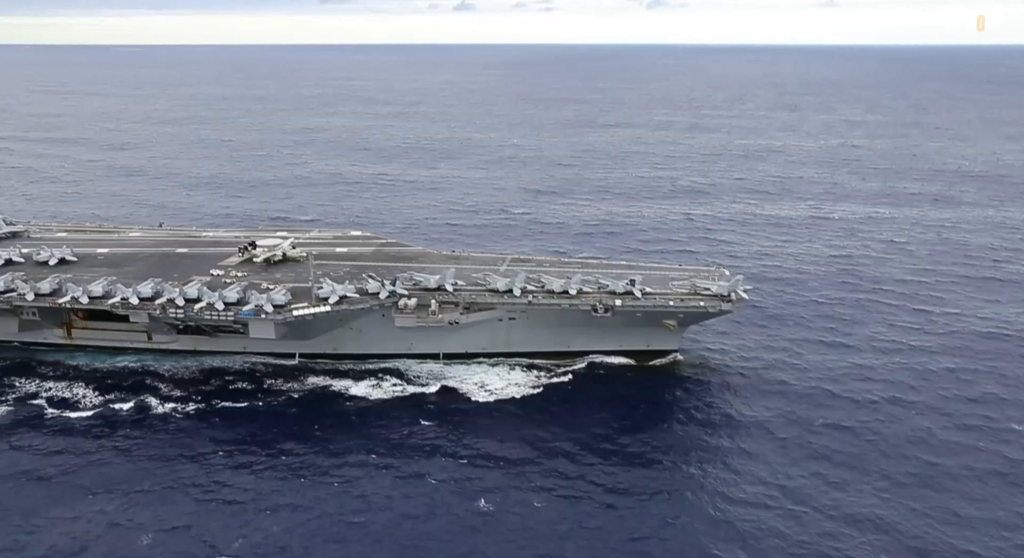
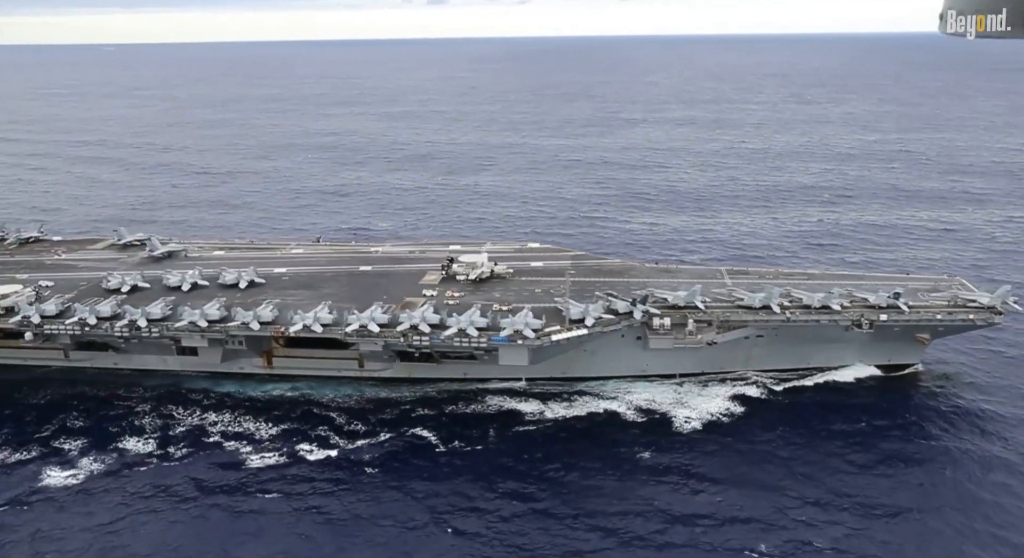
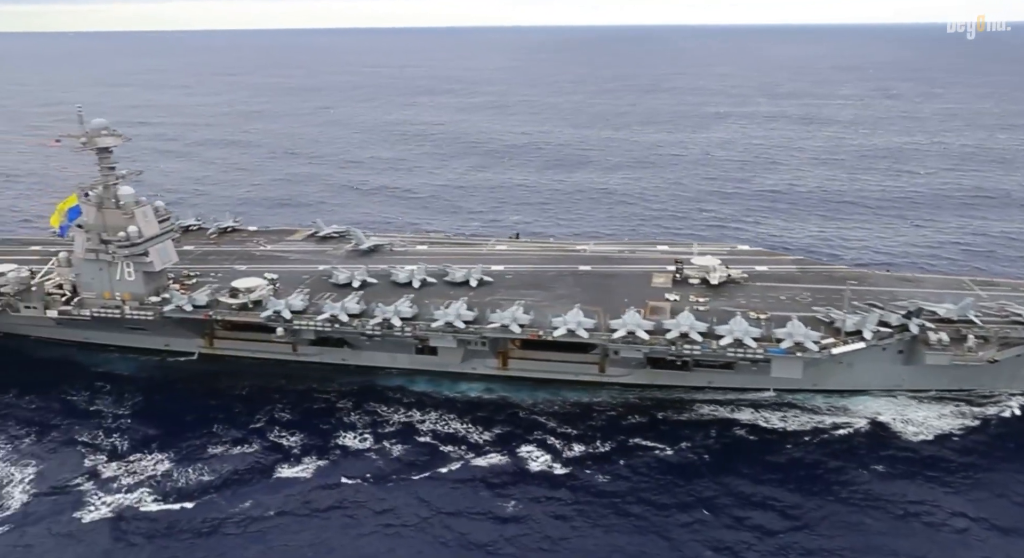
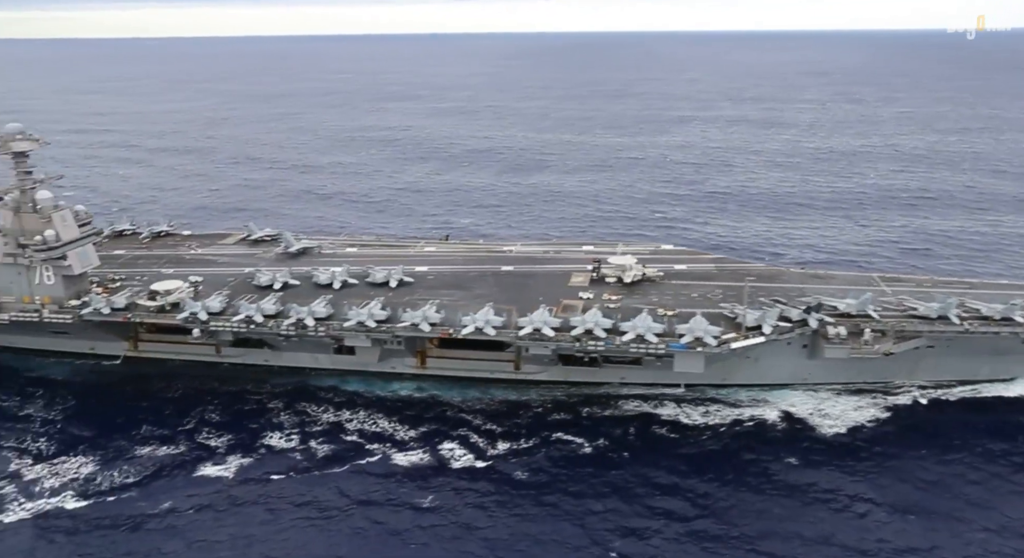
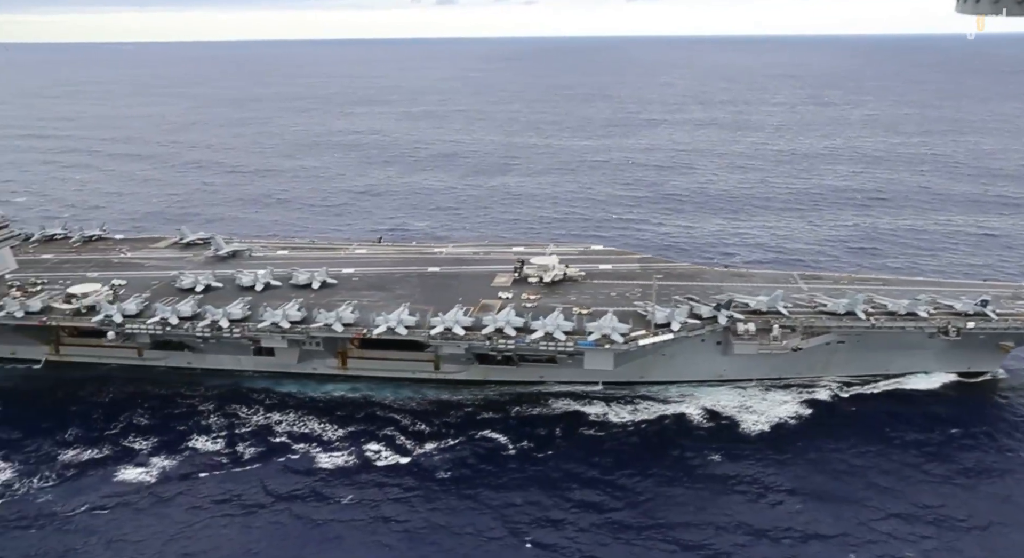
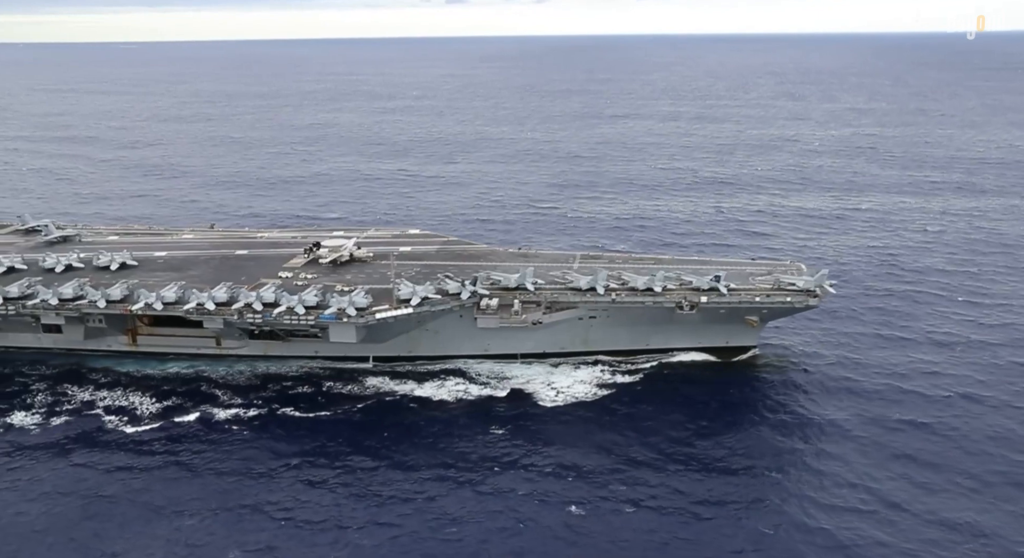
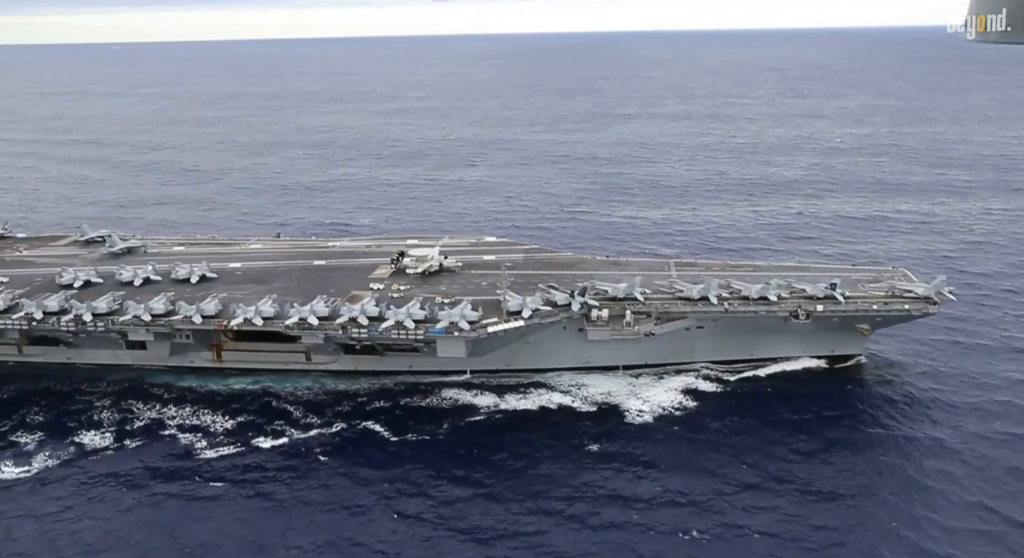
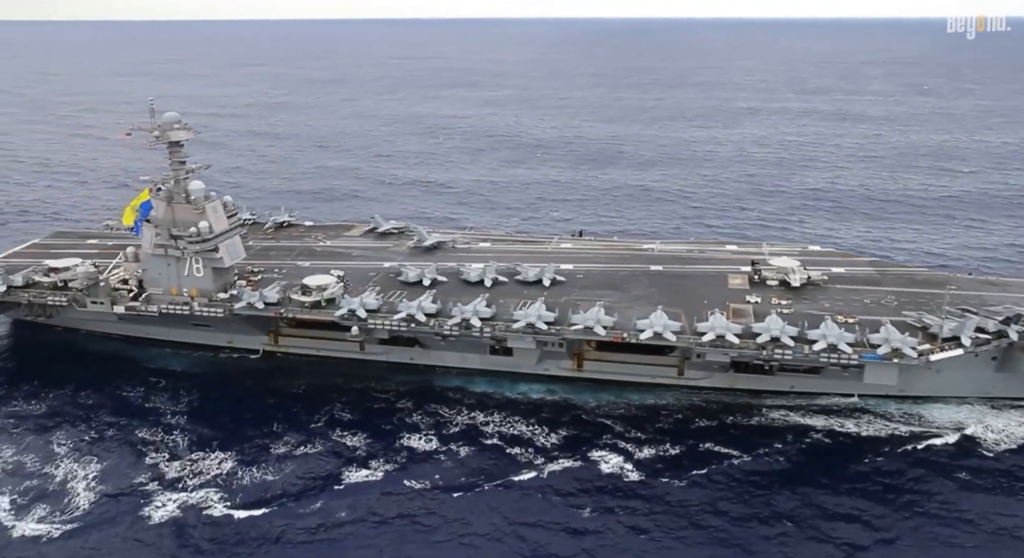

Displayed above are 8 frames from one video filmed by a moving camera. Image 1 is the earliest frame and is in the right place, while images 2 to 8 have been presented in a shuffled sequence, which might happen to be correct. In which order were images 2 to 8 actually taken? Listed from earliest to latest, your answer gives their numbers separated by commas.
6, 7, 2, 5, 4, 3, 8
